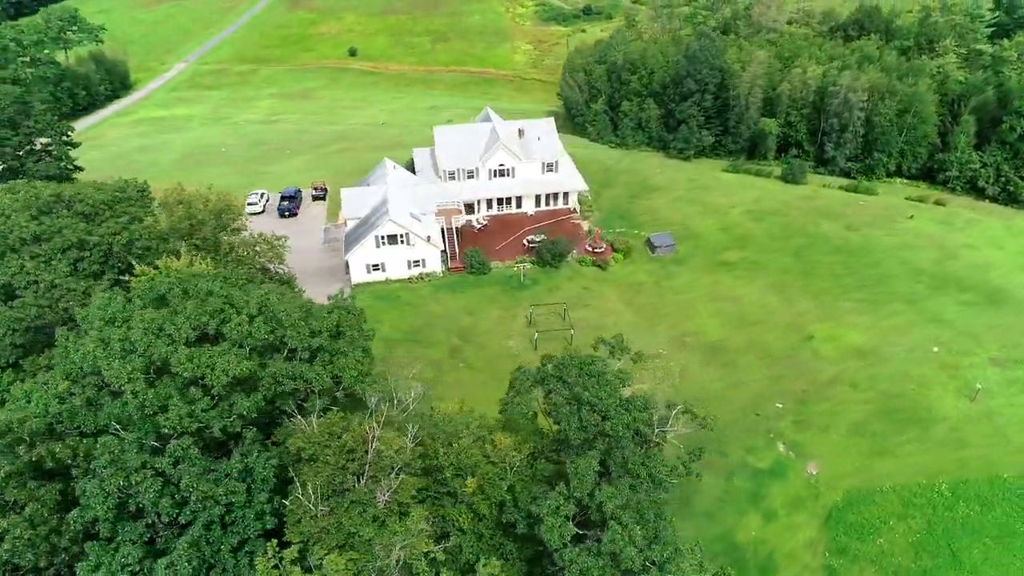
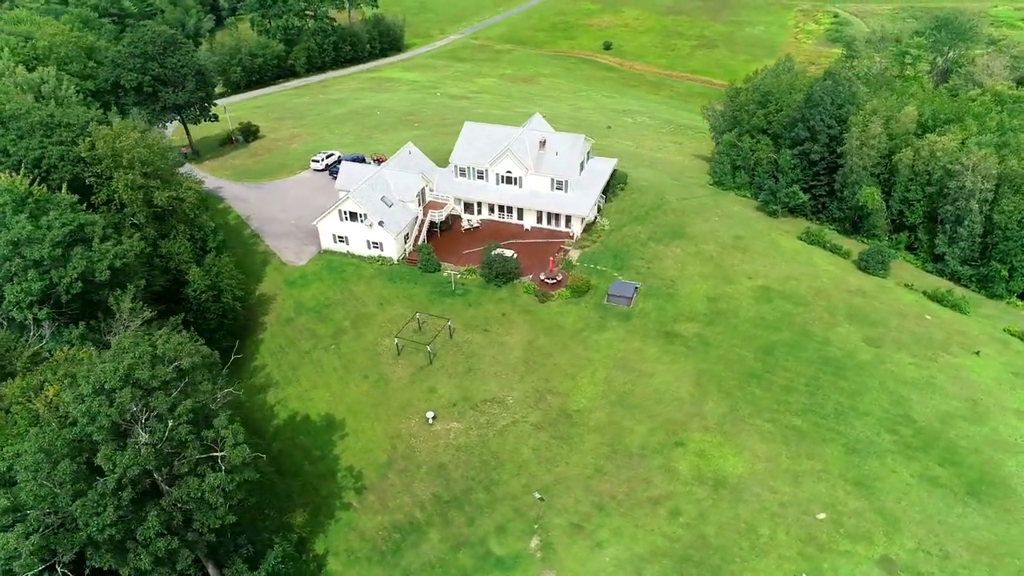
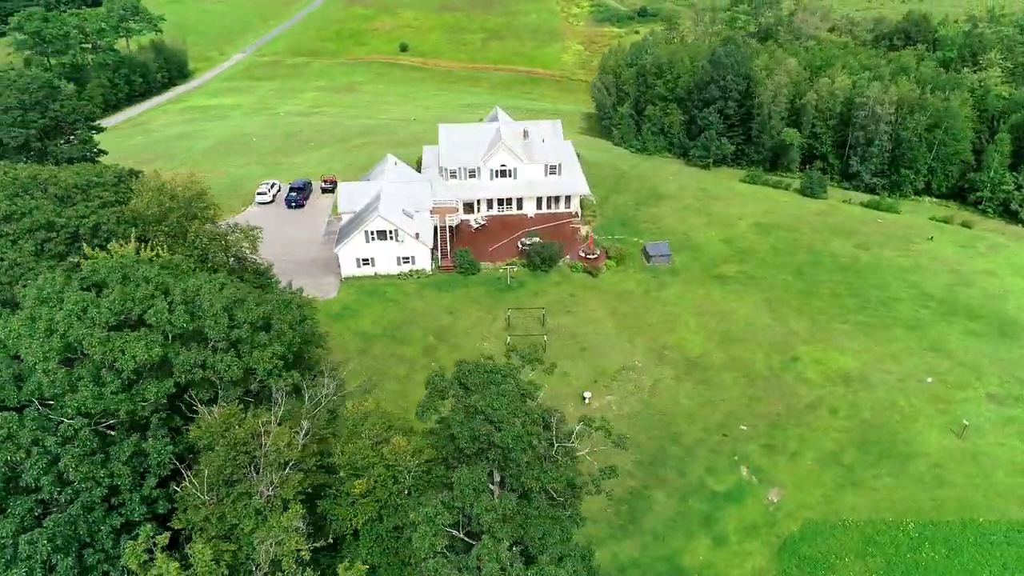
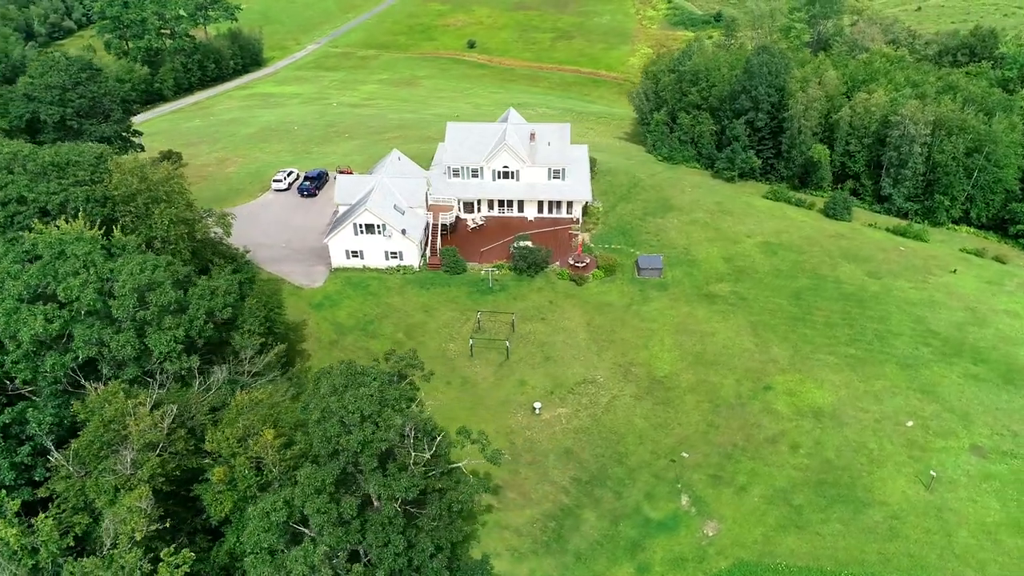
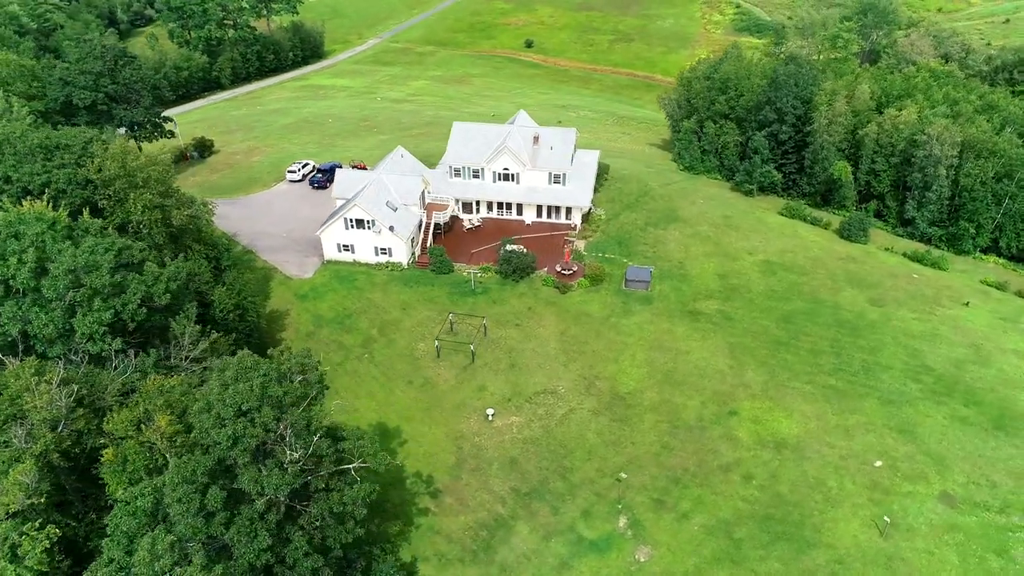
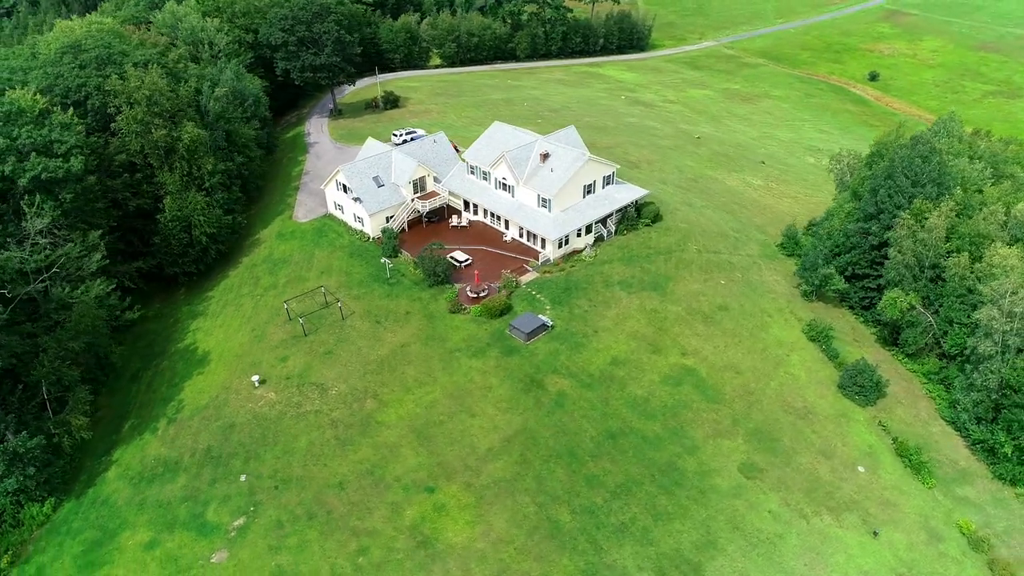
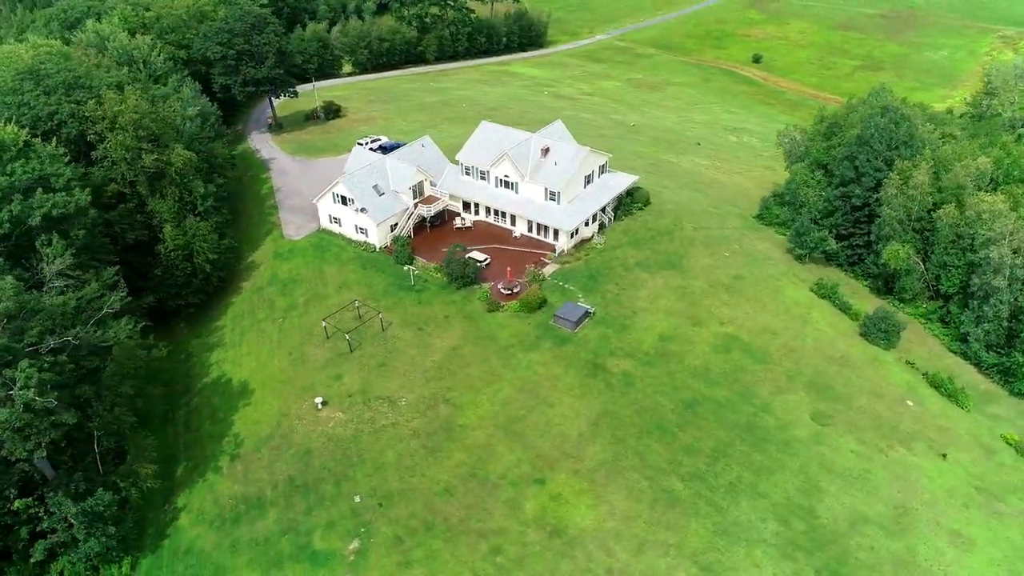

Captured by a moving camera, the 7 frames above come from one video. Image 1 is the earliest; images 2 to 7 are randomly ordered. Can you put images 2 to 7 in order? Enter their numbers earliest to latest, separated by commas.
3, 4, 5, 2, 7, 6
